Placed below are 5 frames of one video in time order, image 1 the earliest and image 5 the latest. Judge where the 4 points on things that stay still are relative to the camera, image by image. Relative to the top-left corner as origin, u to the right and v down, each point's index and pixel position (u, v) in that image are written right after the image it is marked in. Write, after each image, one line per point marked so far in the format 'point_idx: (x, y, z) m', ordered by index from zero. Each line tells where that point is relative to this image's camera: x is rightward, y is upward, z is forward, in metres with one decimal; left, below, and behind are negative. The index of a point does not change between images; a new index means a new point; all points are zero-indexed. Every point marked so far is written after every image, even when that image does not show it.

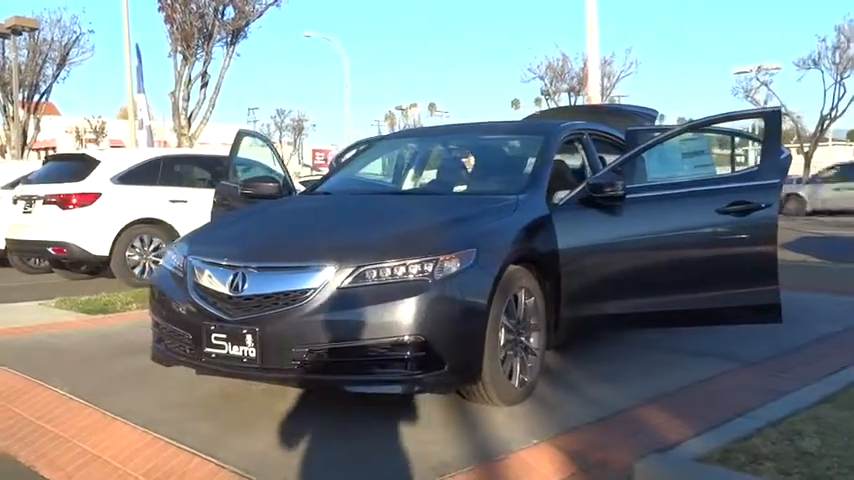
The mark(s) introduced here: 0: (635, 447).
0: (+1.0, -0.9, +4.3) m
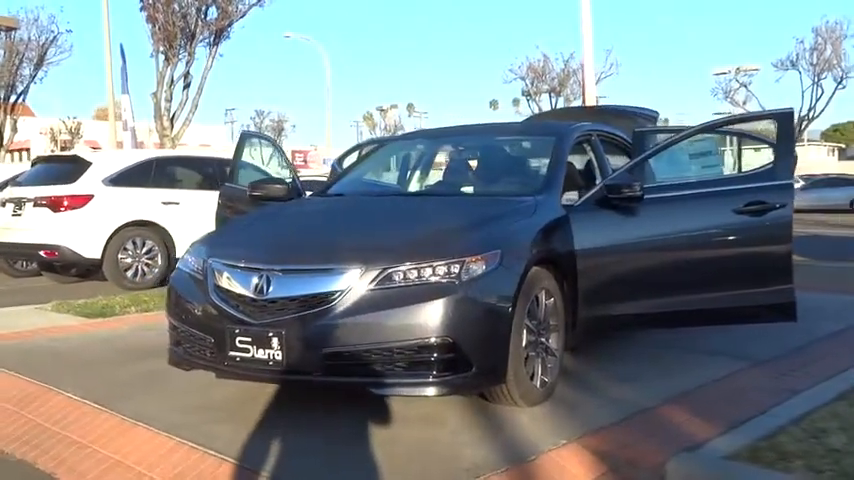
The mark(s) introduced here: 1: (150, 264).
0: (+1.1, -1.0, +4.3) m
1: (-3.2, -0.3, +11.0) m
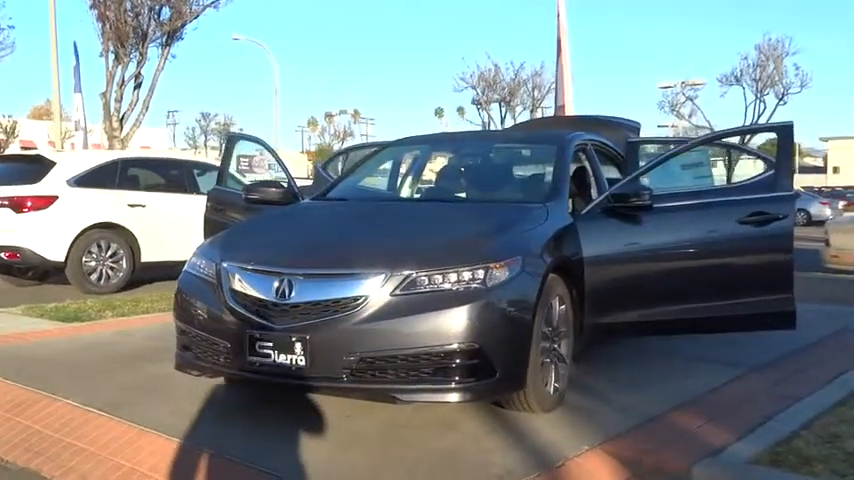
0: (+1.2, -1.0, +4.4) m
1: (-3.6, -0.3, +10.7) m
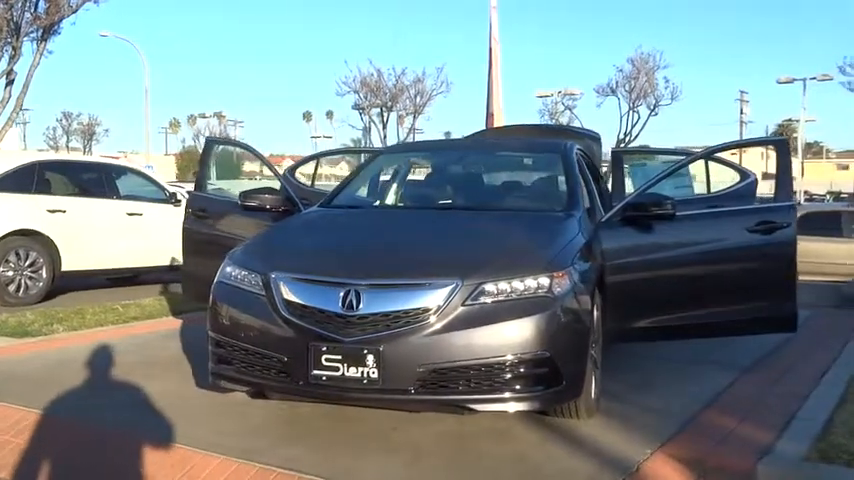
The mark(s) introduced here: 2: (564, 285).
0: (+1.5, -1.0, +4.6) m
1: (-4.2, -0.4, +10.0) m
2: (+0.7, -0.2, +4.6) m
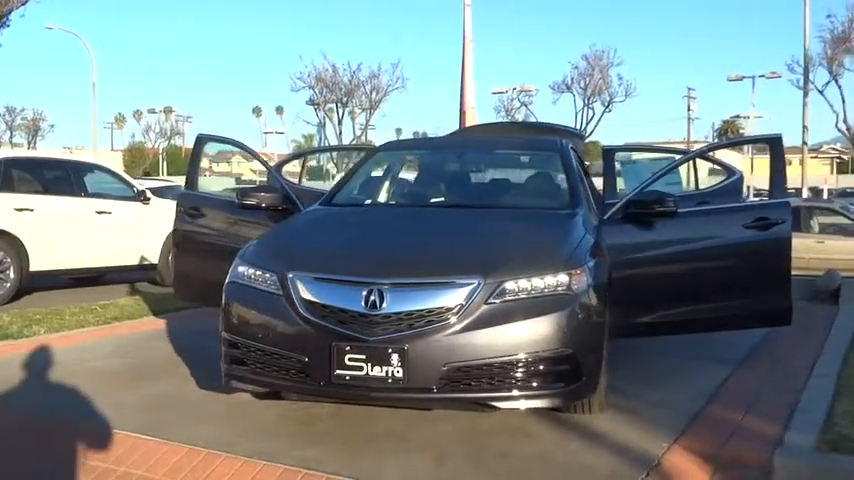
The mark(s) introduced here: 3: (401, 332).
0: (+1.6, -1.0, +4.7) m
1: (-4.5, -0.4, +9.8) m
2: (+0.7, -0.2, +4.6) m
3: (-0.1, -0.4, +4.3) m
